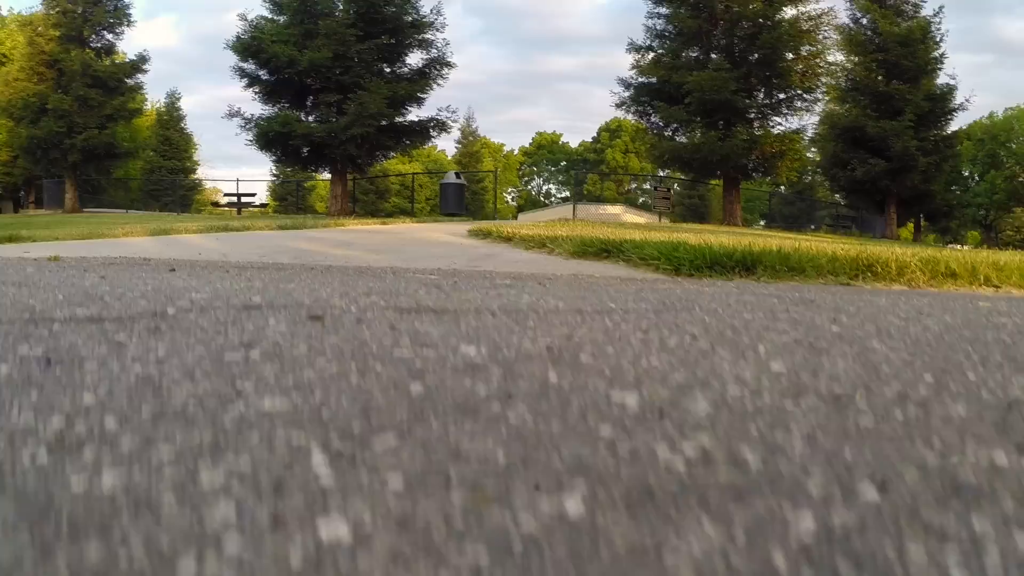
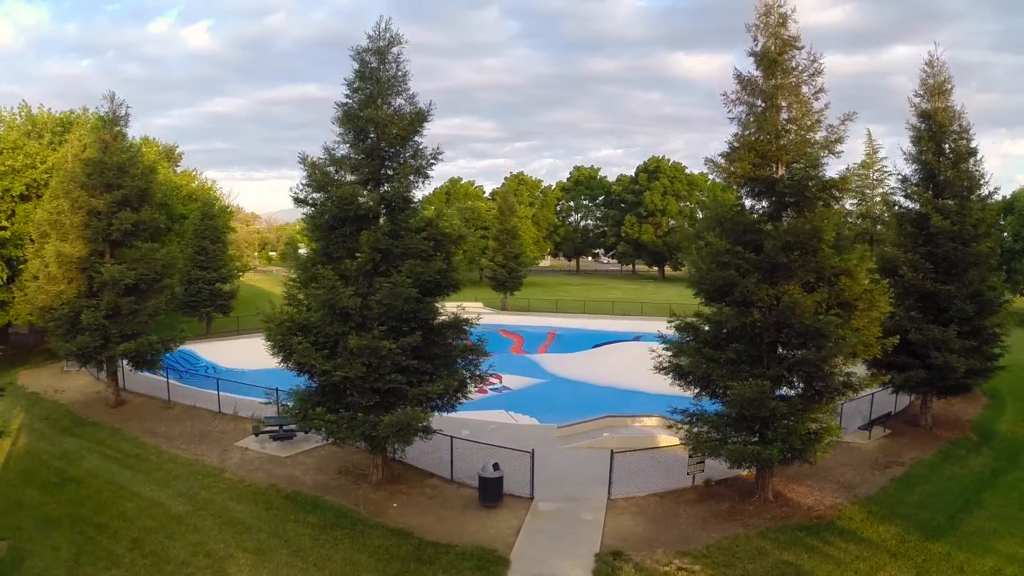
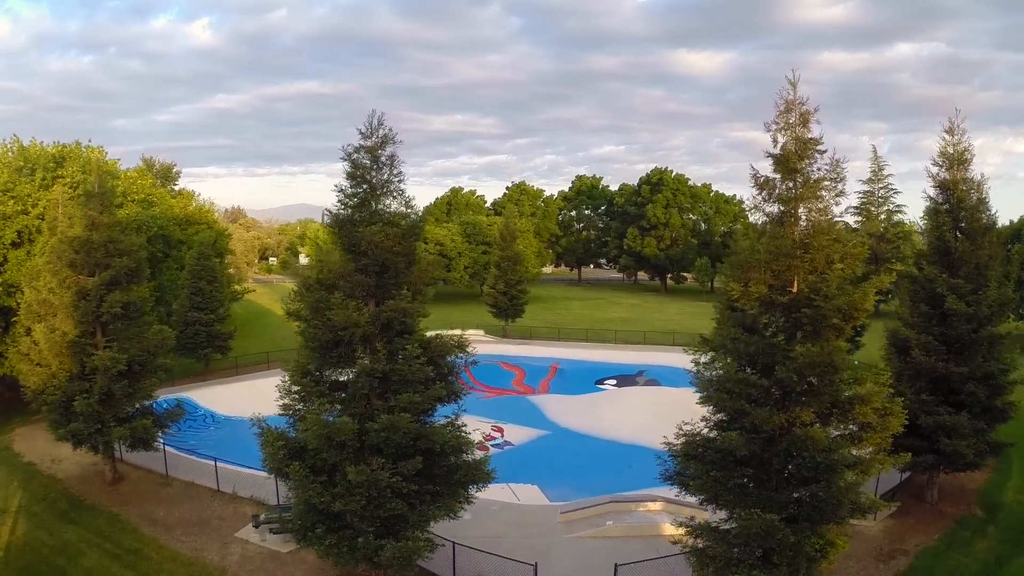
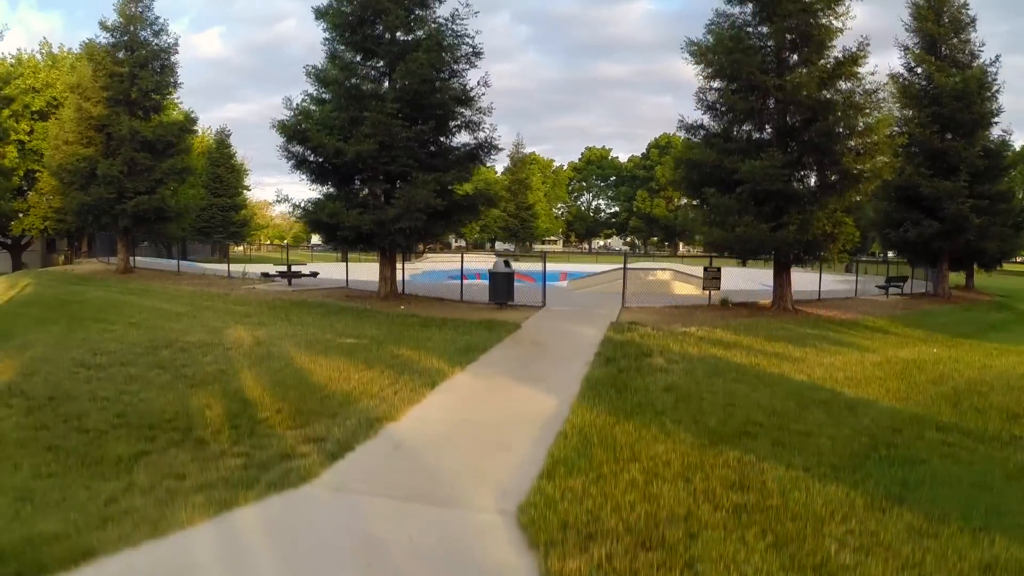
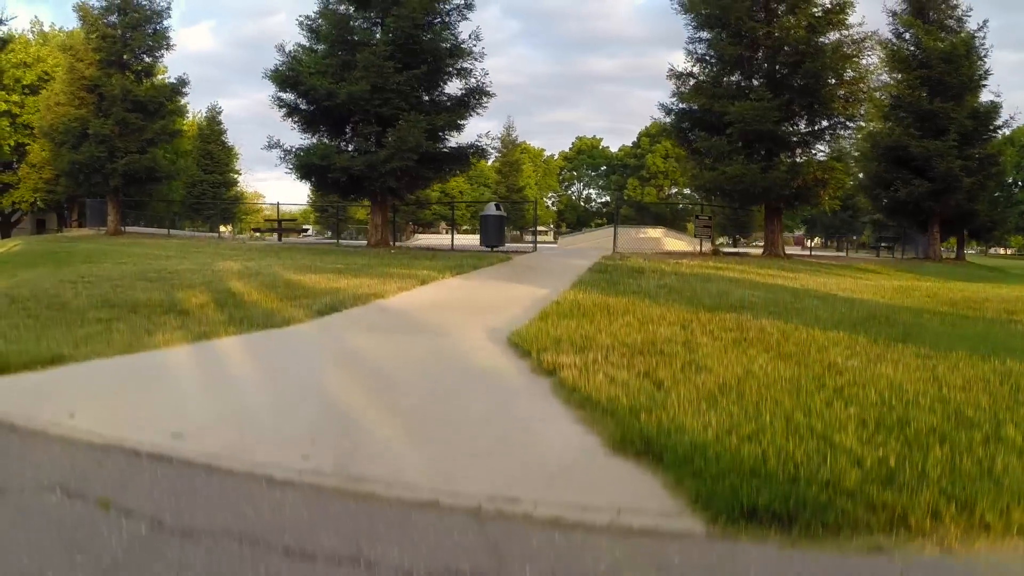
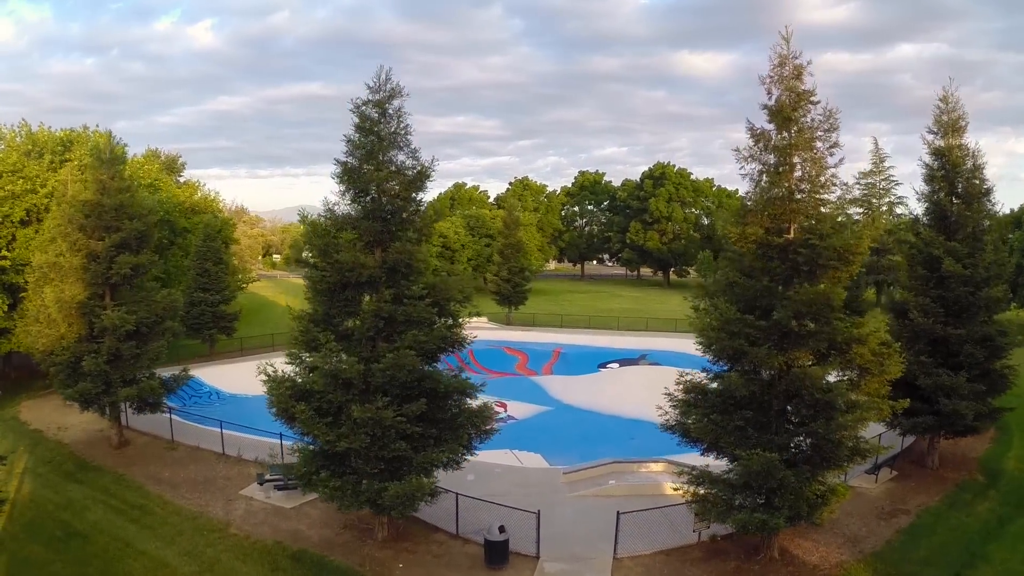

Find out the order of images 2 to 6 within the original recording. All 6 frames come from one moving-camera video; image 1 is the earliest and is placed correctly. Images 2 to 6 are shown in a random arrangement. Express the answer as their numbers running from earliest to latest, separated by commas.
5, 4, 2, 6, 3
